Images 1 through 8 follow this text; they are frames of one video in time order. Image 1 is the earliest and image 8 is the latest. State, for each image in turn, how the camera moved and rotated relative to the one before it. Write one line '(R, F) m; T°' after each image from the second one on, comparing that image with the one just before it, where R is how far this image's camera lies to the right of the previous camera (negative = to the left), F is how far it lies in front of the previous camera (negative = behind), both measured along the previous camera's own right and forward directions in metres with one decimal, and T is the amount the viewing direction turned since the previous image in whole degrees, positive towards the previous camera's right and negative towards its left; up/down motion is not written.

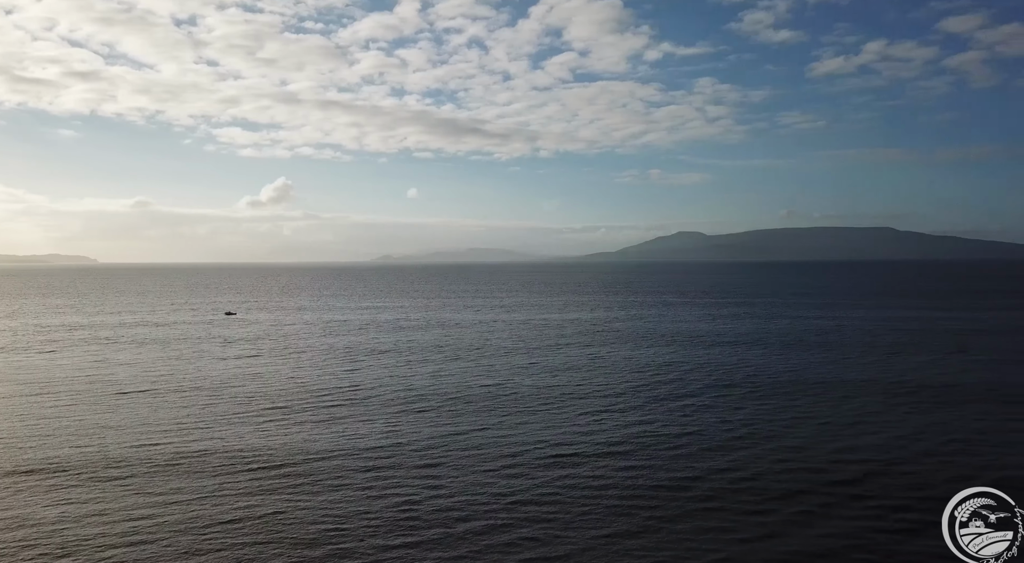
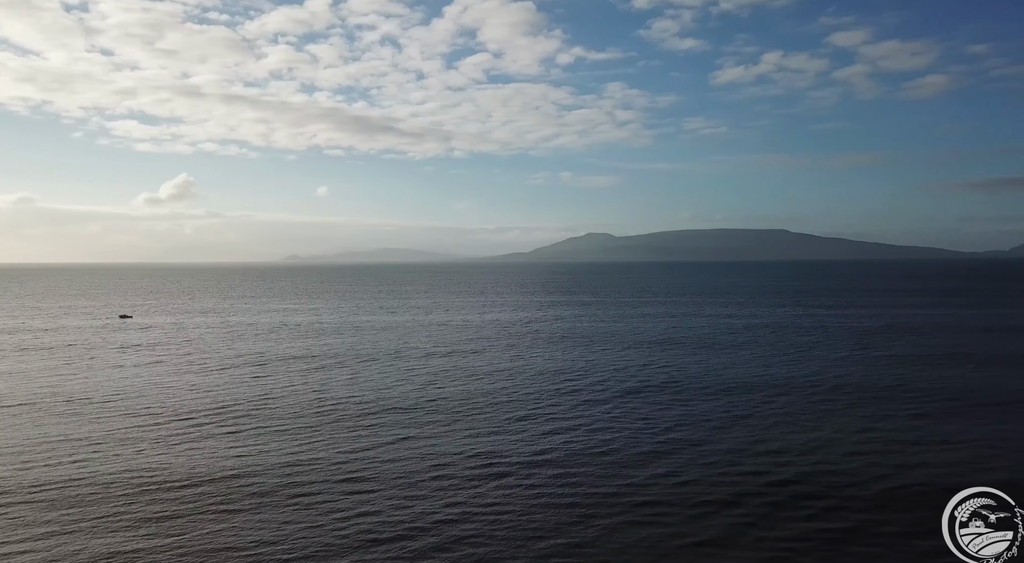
(-0.6, +1.1) m; +7°
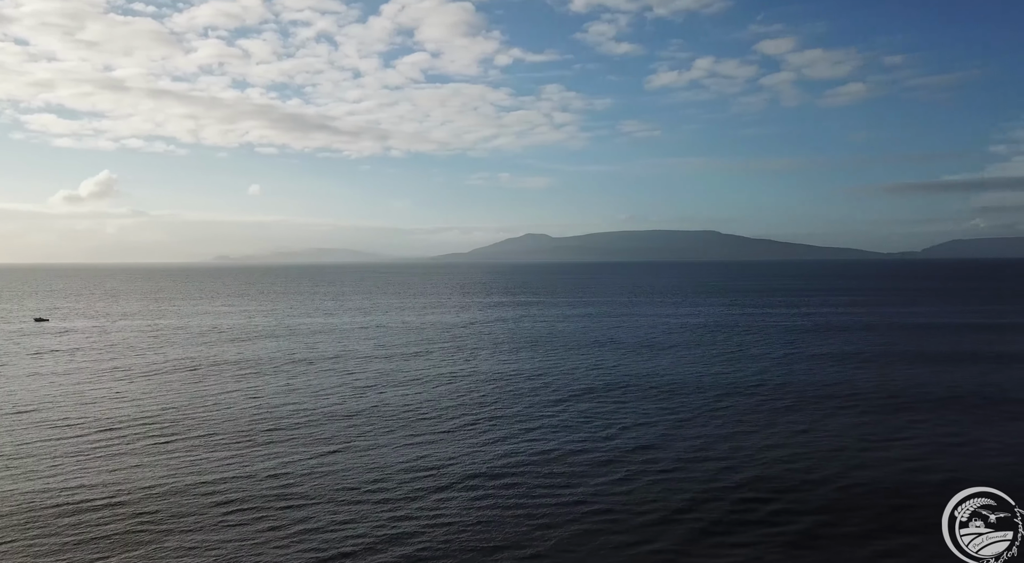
(-0.5, +1.1) m; +5°
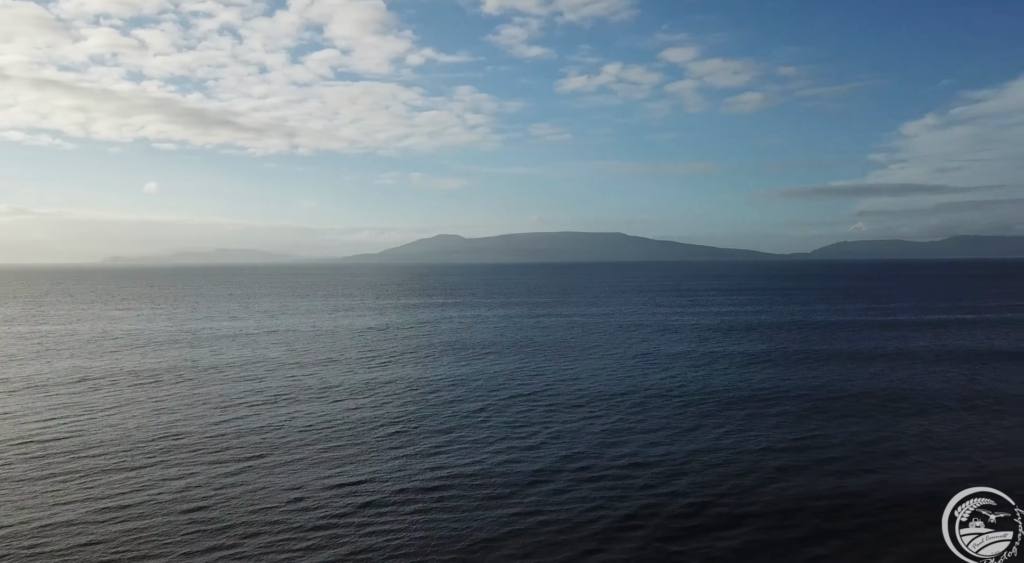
(-0.8, +1.6) m; +7°
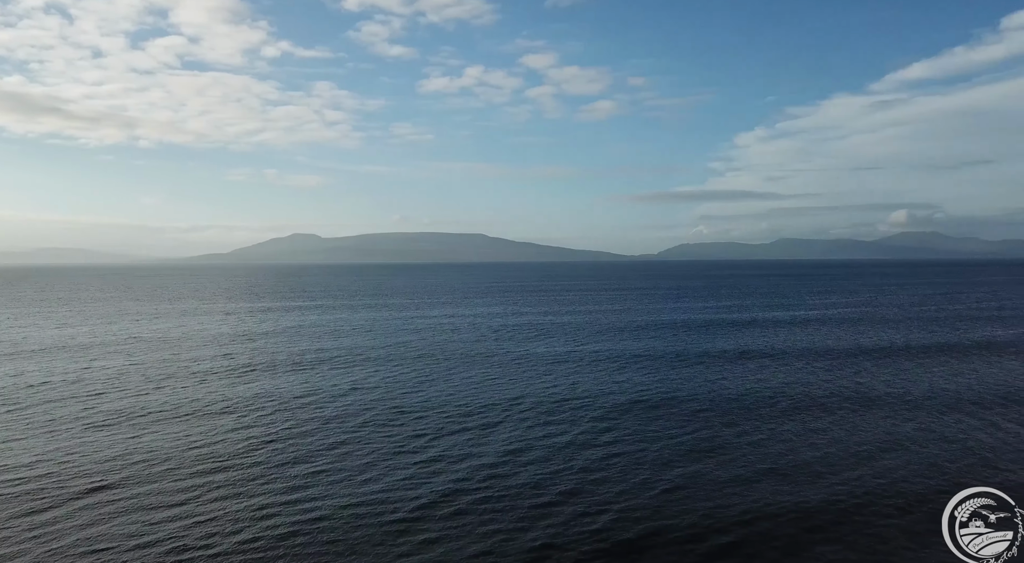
(-1.1, +3.0) m; +10°
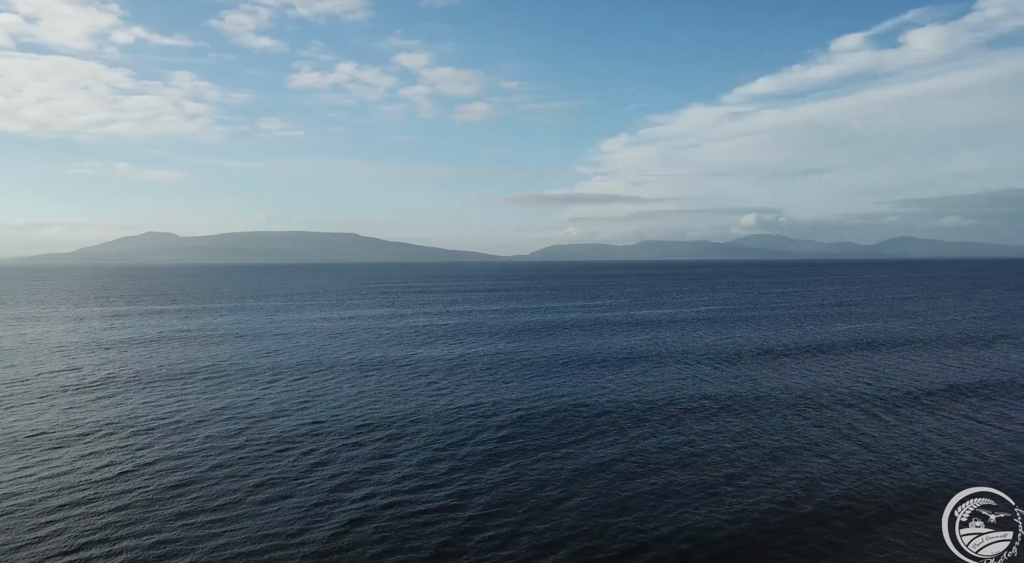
(-1.3, +3.0) m; +9°
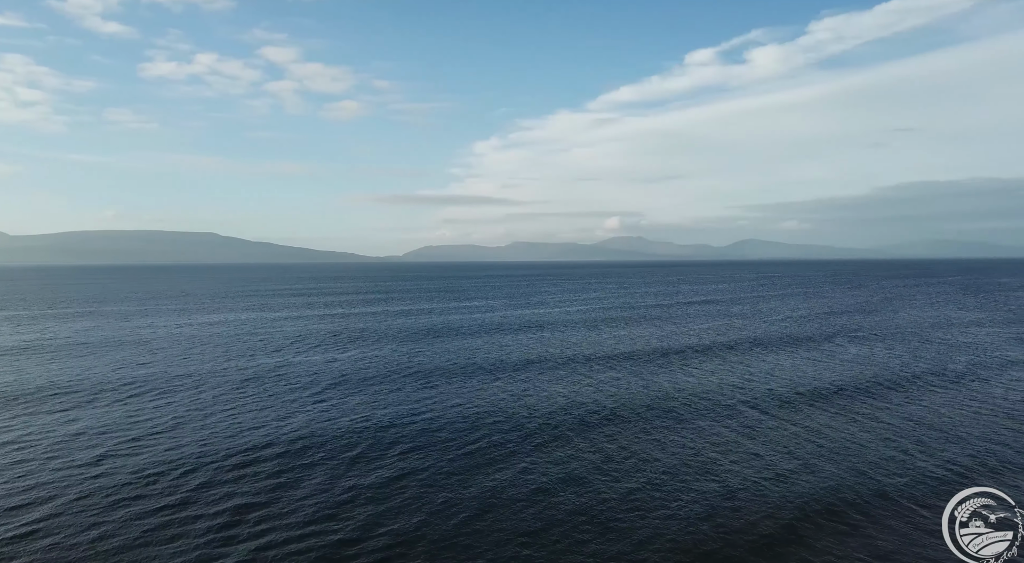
(-1.7, +2.9) m; +10°
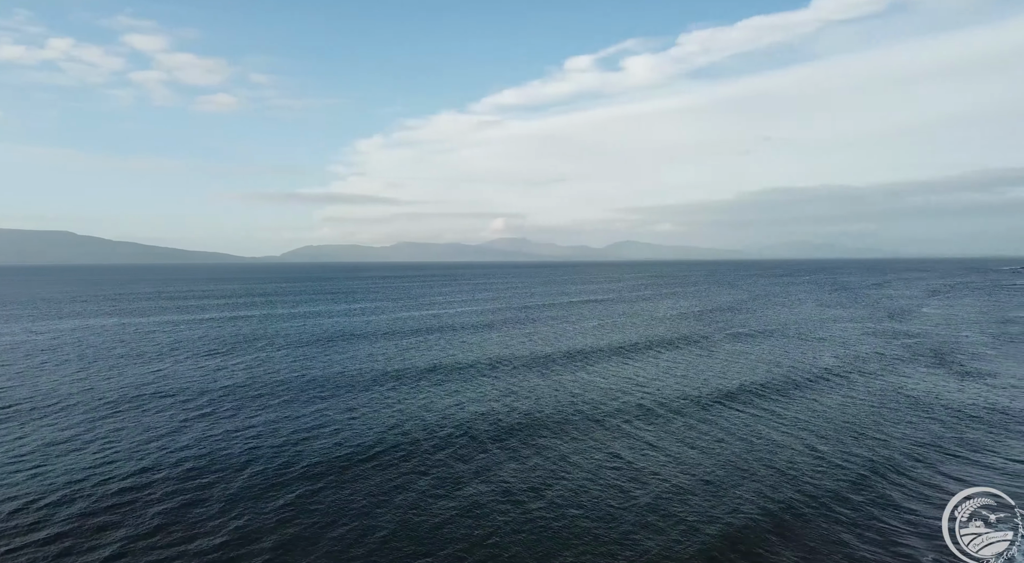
(-1.8, +2.5) m; +9°
